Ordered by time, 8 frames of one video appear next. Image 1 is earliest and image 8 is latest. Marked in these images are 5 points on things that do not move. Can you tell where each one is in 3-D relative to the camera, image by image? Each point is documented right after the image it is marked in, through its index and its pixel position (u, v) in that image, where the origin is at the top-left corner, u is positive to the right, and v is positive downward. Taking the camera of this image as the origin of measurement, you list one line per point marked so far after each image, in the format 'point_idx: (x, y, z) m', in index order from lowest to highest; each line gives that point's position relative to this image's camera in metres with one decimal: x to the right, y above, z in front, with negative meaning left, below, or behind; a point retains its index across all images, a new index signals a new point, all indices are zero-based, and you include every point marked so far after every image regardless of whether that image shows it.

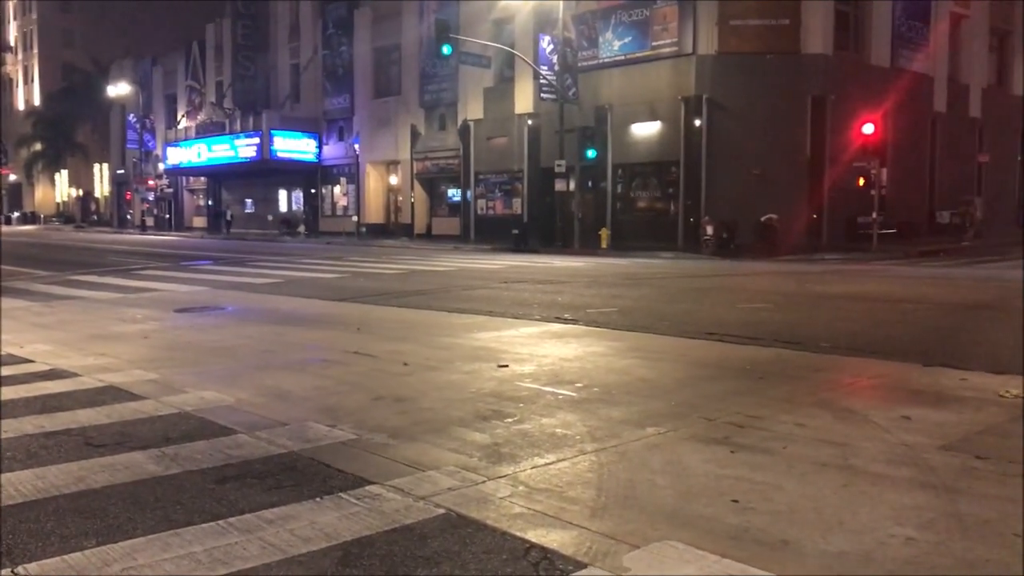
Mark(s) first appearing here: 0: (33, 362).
0: (-4.6, -0.7, +9.2) m
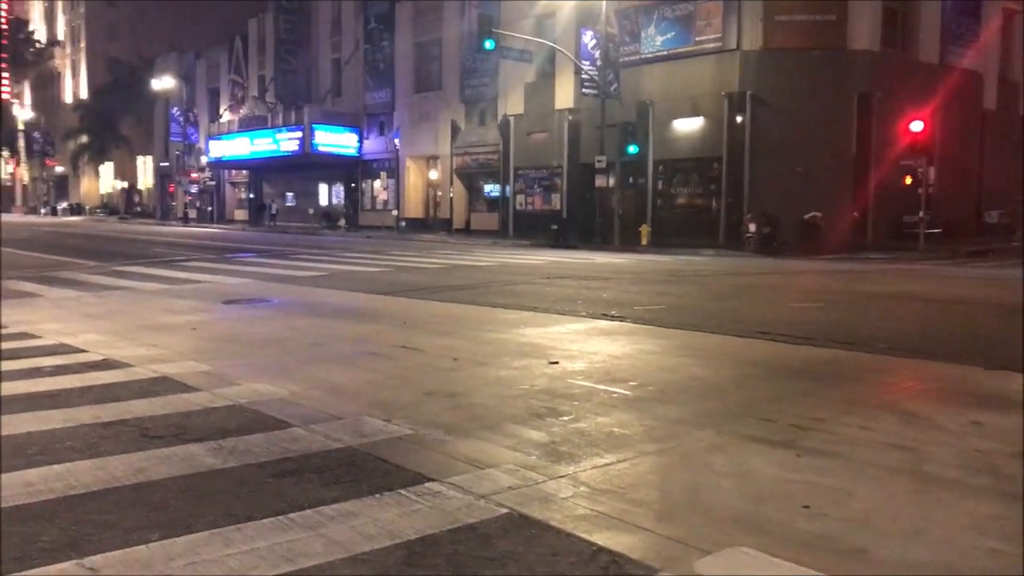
0: (-4.1, -0.6, +9.3) m
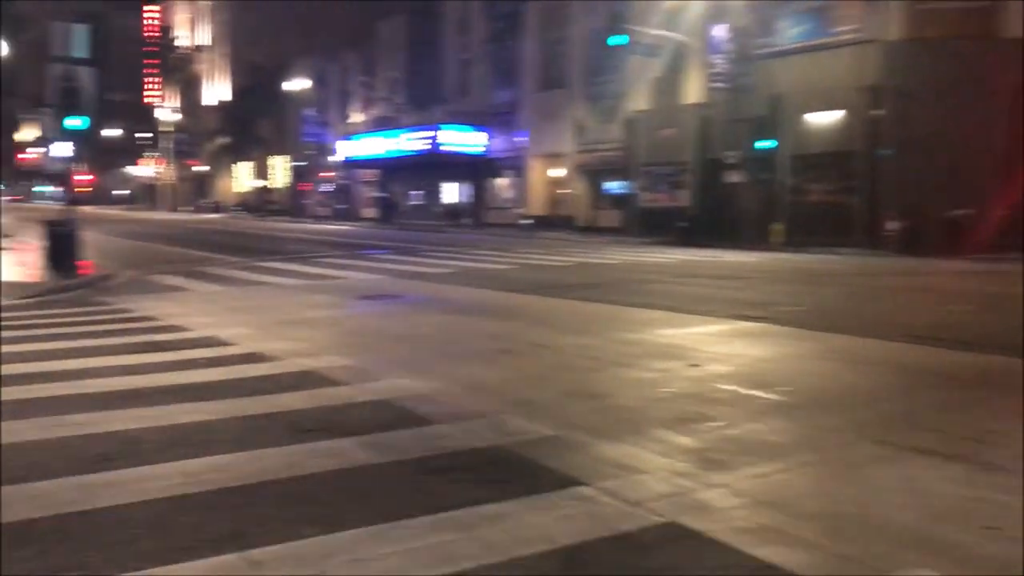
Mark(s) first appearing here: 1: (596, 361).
0: (-2.8, -0.6, +9.6) m
1: (+0.8, -0.7, +8.6) m
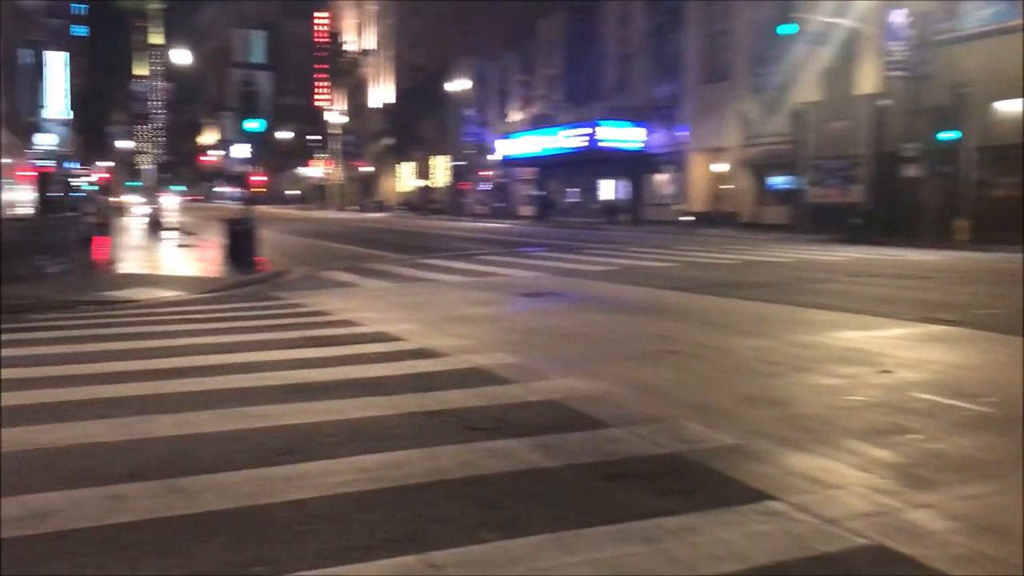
0: (-1.1, -0.5, +9.7) m
1: (+2.2, -0.7, +8.2) m
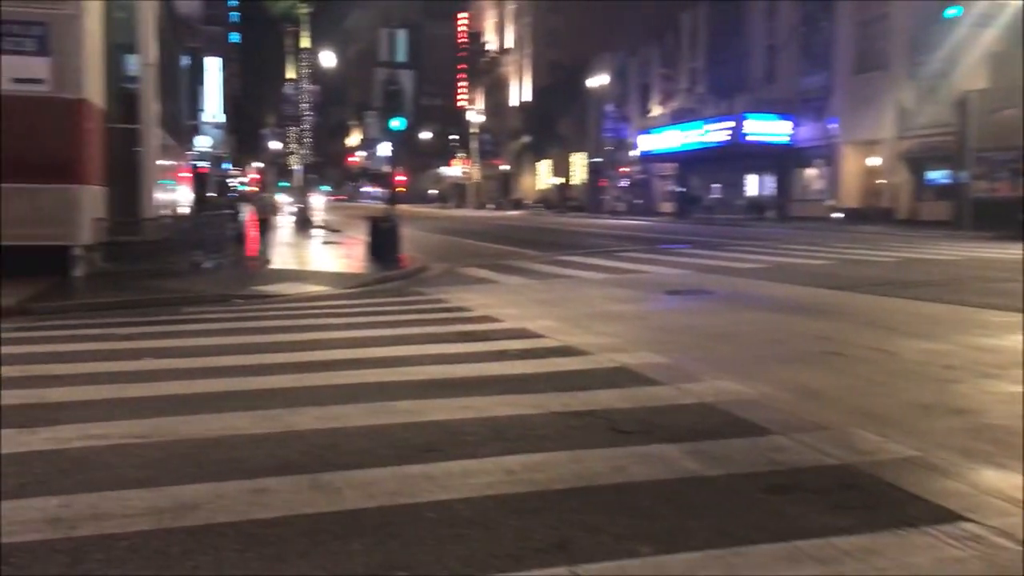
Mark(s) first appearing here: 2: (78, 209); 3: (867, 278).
0: (+0.3, -0.5, +9.5) m
1: (+3.4, -0.6, +7.5) m
2: (-8.0, +1.5, +17.7) m
3: (+5.8, +0.2, +15.8) m
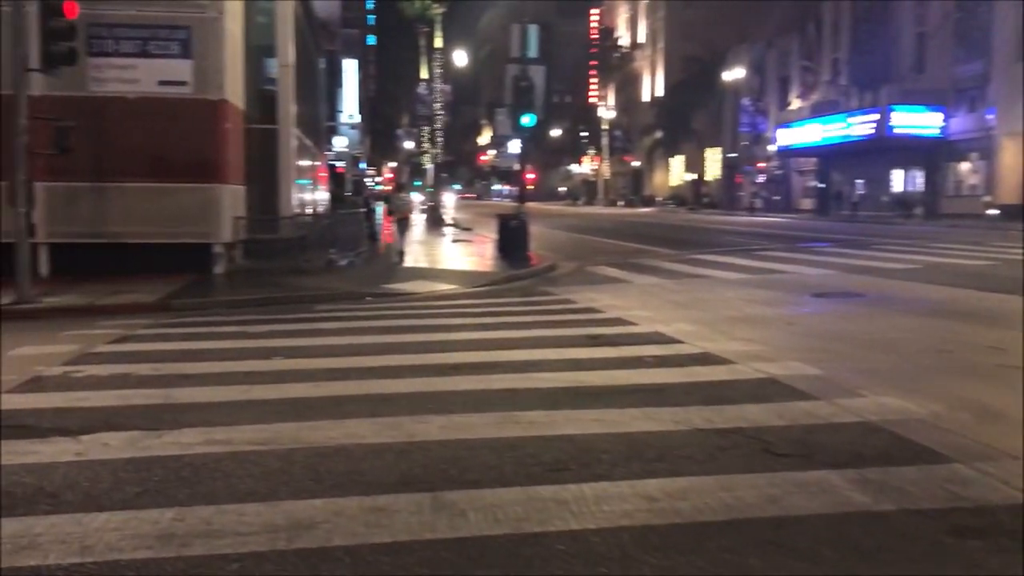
0: (+1.6, -0.5, +8.9) m
1: (+4.4, -0.7, +6.5) m
2: (-5.5, +1.5, +18.1) m
3: (+7.9, +0.1, +14.5) m
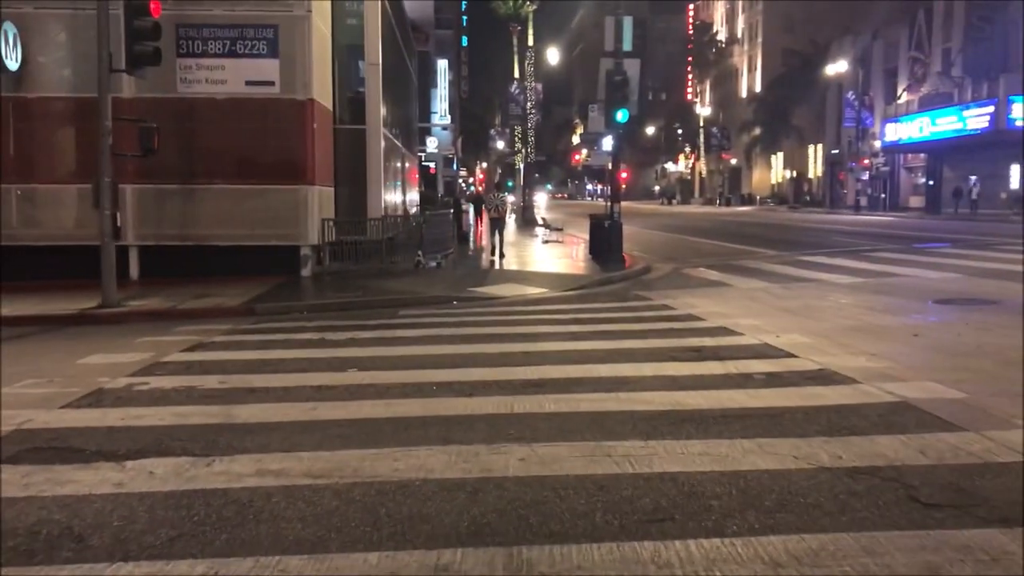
0: (+2.4, -0.6, +8.0) m
1: (+4.9, -0.8, +5.3) m
2: (-3.8, +1.5, +17.9) m
3: (+9.1, 0.0, +12.9) m
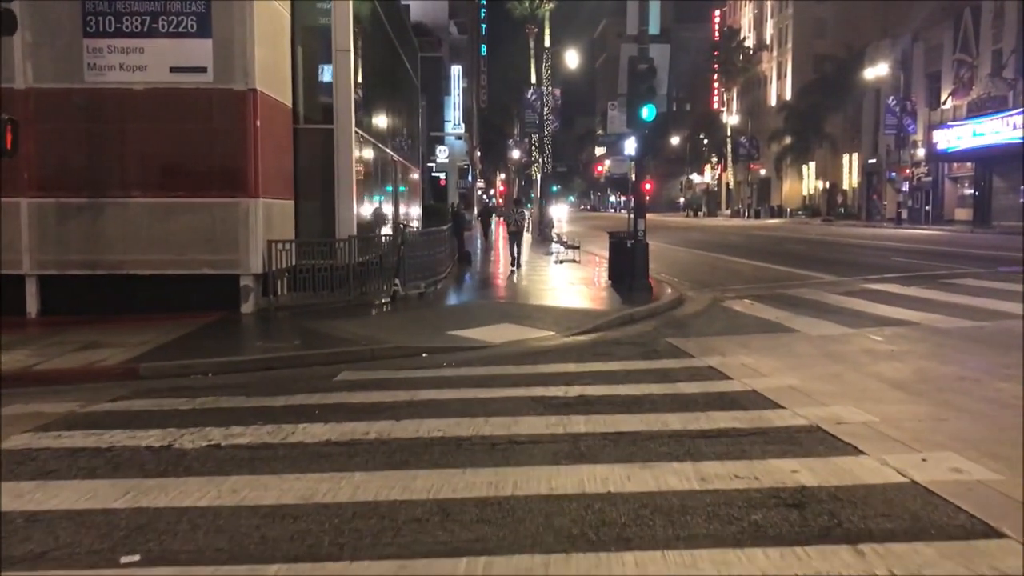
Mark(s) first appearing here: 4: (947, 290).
0: (+2.1, -1.1, +4.0) m
1: (+4.5, -1.2, +1.3) m
2: (-3.9, +0.9, +14.1) m
3: (+9.0, -0.5, +8.8) m
4: (+7.3, 0.0, +16.1) m
